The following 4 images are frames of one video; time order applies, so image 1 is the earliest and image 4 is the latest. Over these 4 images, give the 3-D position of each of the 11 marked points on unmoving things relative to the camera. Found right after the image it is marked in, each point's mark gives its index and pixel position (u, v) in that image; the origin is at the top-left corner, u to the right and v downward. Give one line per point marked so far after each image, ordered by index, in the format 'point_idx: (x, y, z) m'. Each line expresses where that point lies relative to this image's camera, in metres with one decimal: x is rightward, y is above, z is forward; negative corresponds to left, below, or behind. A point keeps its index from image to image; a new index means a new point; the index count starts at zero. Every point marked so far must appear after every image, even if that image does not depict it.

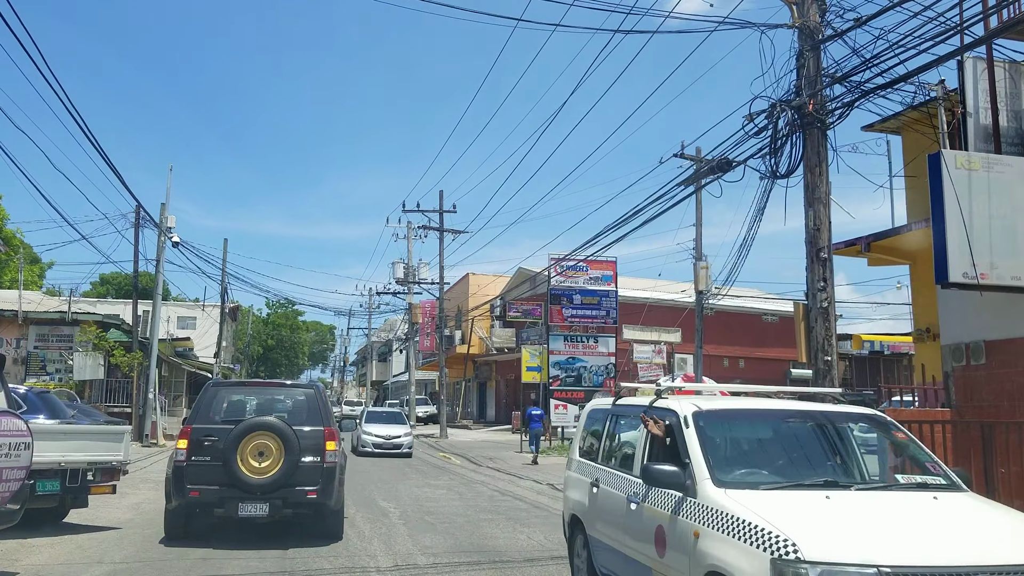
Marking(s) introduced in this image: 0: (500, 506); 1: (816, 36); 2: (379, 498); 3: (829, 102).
0: (-0.2, -3.0, +12.8) m
1: (+3.0, +2.5, +9.0) m
2: (-2.0, -3.1, +13.5) m
3: (+3.1, +1.8, +8.9) m
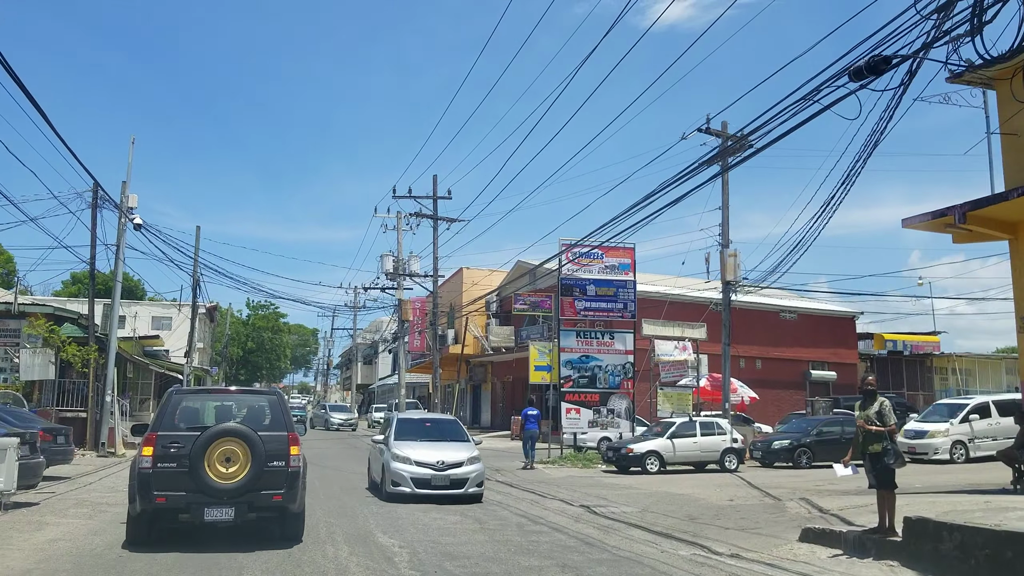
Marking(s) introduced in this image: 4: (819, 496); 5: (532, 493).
0: (+0.2, -2.6, +9.7) m
1: (+3.5, +2.9, +6.0) m
2: (-1.5, -2.7, +10.4) m
3: (+3.6, +2.2, +5.9) m
4: (+4.6, -3.1, +13.8) m
5: (+0.4, -3.6, +16.2) m
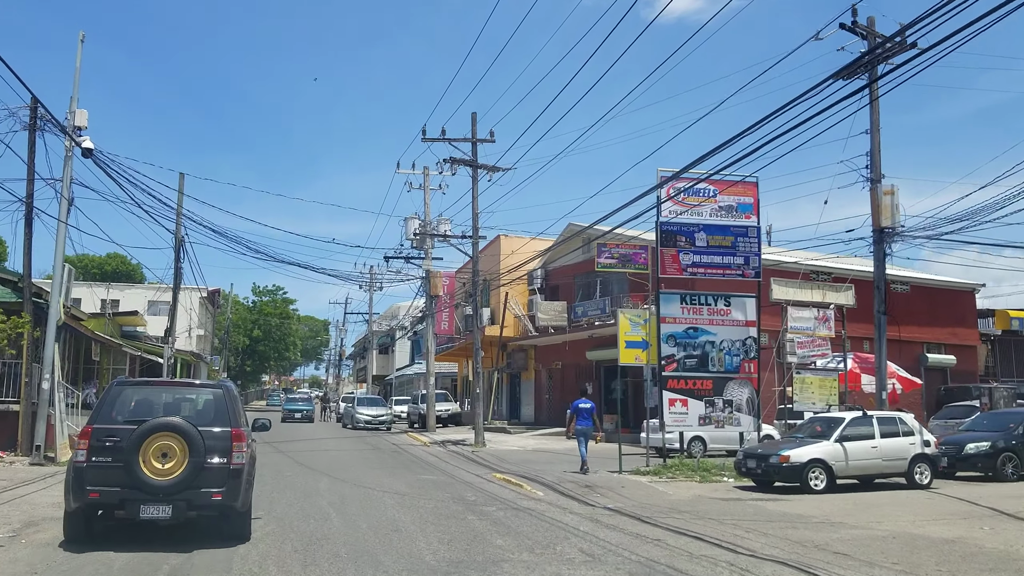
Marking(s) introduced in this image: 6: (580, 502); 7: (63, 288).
0: (+1.7, -1.7, +3.1) m
1: (+4.9, +3.8, -0.6) m
2: (0.0, -1.8, +3.8) m
3: (+5.0, +3.1, -0.7) m
4: (+6.1, -2.2, +7.2) m
5: (+1.9, -2.6, +9.6) m
6: (+0.9, -3.1, +13.3) m
7: (-9.3, 0.0, +19.0) m
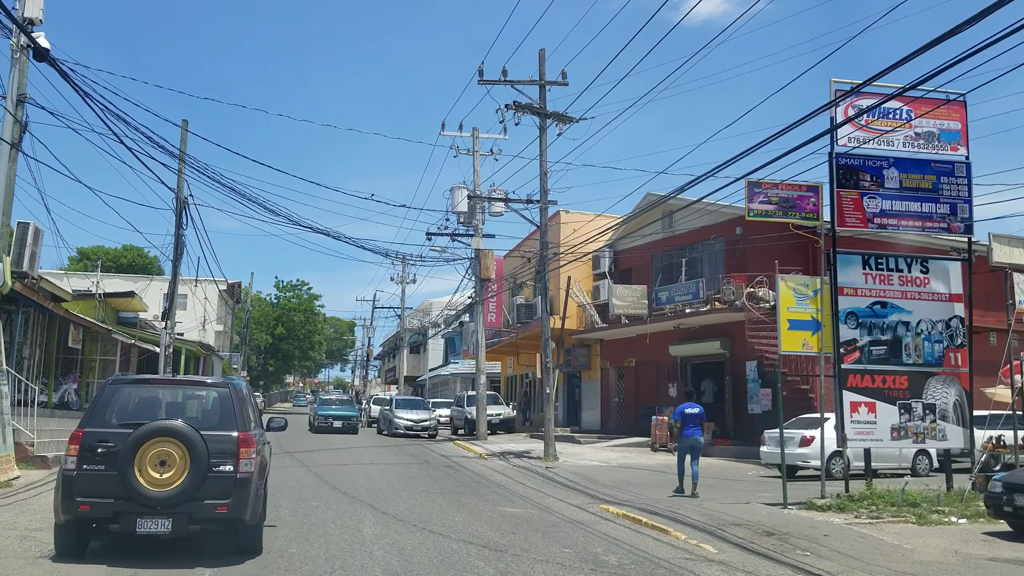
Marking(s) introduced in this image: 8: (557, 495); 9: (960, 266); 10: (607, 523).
0: (+3.0, -1.0, -2.2) m
1: (+6.1, +4.5, -5.9) m
2: (+1.2, -1.1, -1.4) m
3: (+6.2, +3.8, -6.1) m
4: (+7.5, -1.5, +1.8) m
5: (+3.3, -2.0, +4.3) m
6: (+2.5, -2.5, +8.0) m
7: (-7.6, +0.7, +14.0) m
8: (+0.7, -3.2, +14.1) m
9: (+6.7, +0.3, +13.7) m
10: (+1.1, -2.8, +10.8) m
